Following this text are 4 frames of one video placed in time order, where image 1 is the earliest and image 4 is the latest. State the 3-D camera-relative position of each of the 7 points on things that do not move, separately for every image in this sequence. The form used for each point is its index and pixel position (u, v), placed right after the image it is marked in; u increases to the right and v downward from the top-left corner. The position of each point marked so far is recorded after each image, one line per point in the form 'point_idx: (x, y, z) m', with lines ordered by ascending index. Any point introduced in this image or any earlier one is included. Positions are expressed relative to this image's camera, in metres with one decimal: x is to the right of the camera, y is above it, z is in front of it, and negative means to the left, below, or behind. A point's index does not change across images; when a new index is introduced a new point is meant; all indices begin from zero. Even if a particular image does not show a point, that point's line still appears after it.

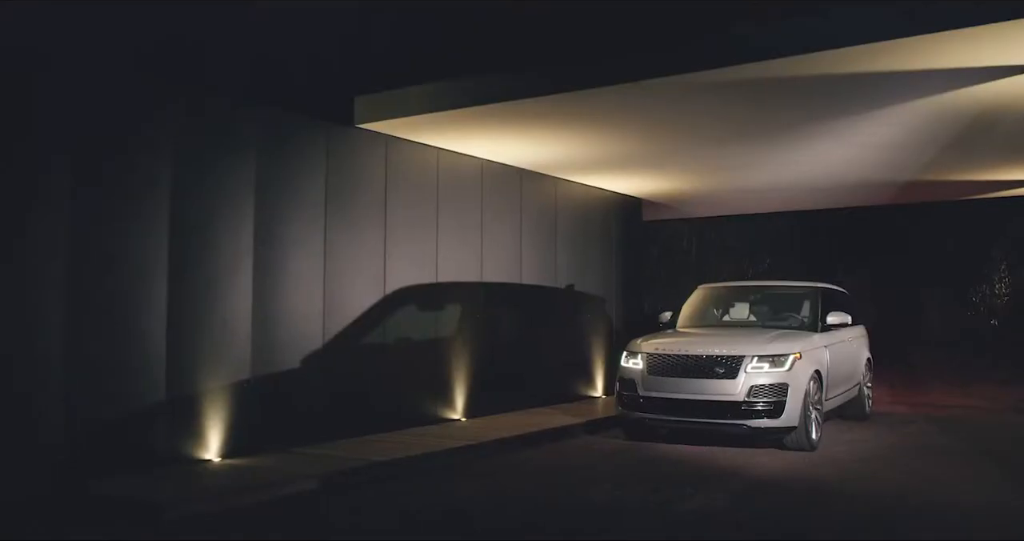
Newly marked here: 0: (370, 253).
0: (-1.4, +0.2, +9.8) m
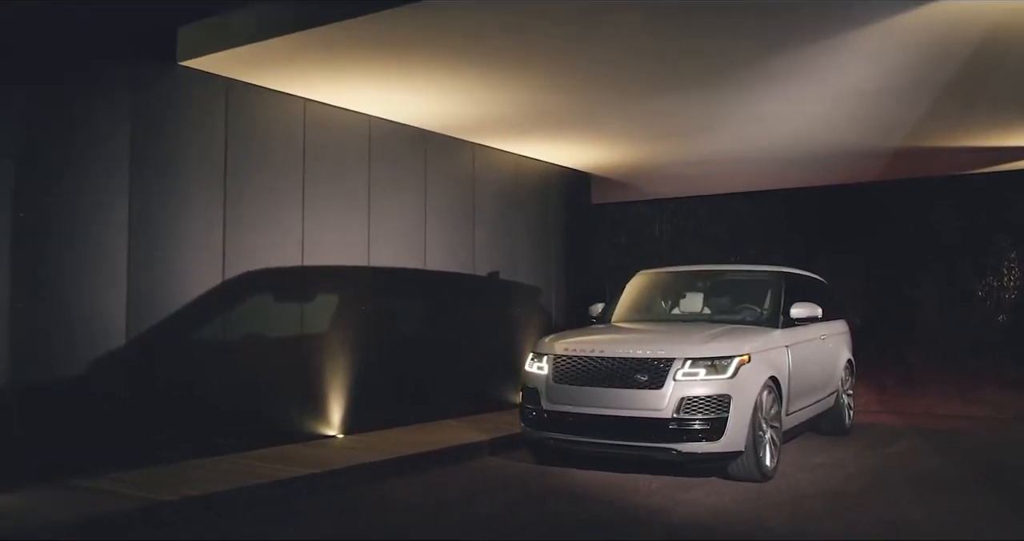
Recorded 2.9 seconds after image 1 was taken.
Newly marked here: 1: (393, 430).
0: (-2.5, +0.4, +7.7) m
1: (-1.1, -1.5, +9.2) m
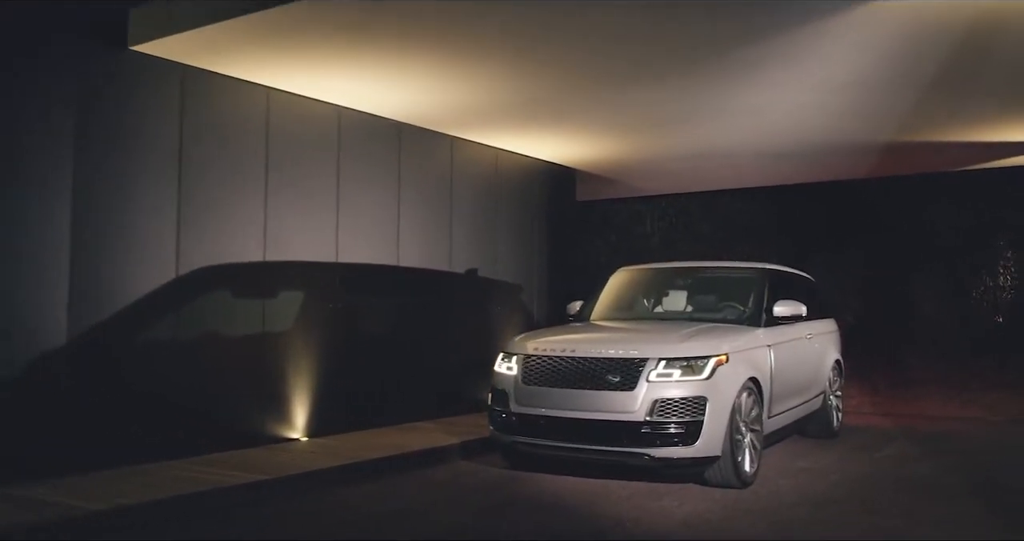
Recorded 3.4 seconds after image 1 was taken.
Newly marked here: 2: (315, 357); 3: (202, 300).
0: (-2.7, +0.4, +7.3) m
1: (-1.4, -1.5, +8.8) m
2: (-1.8, -0.8, +8.6) m
3: (-2.5, -0.2, +7.6) m
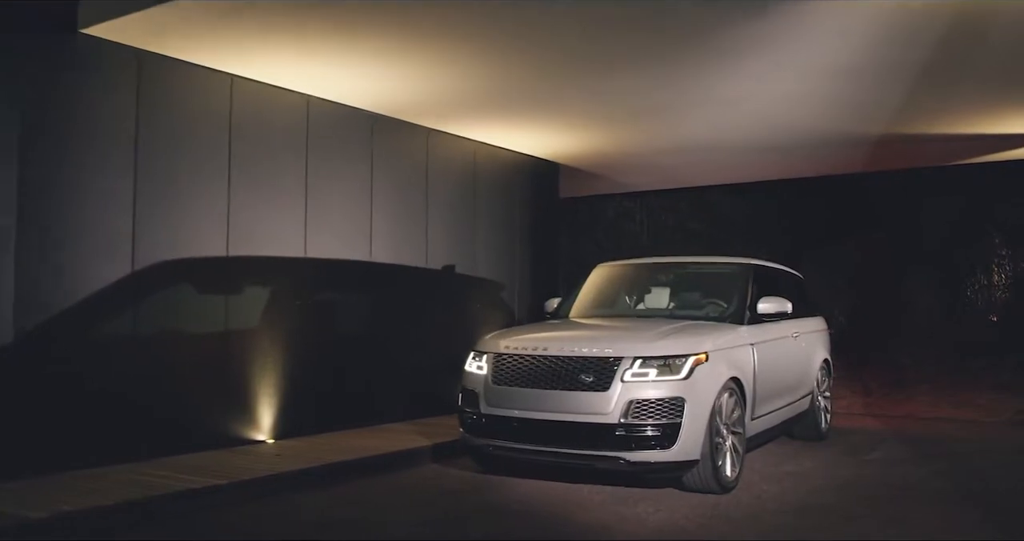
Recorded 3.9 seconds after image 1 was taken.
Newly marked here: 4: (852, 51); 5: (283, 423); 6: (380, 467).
0: (-2.9, +0.4, +7.0) m
1: (-1.6, -1.5, +8.5) m
2: (-2.0, -0.7, +8.3) m
3: (-2.7, -0.2, +7.3) m
4: (+2.6, +1.7, +7.4) m
5: (-2.0, -1.3, +8.3) m
6: (-1.0, -1.6, +7.6) m
